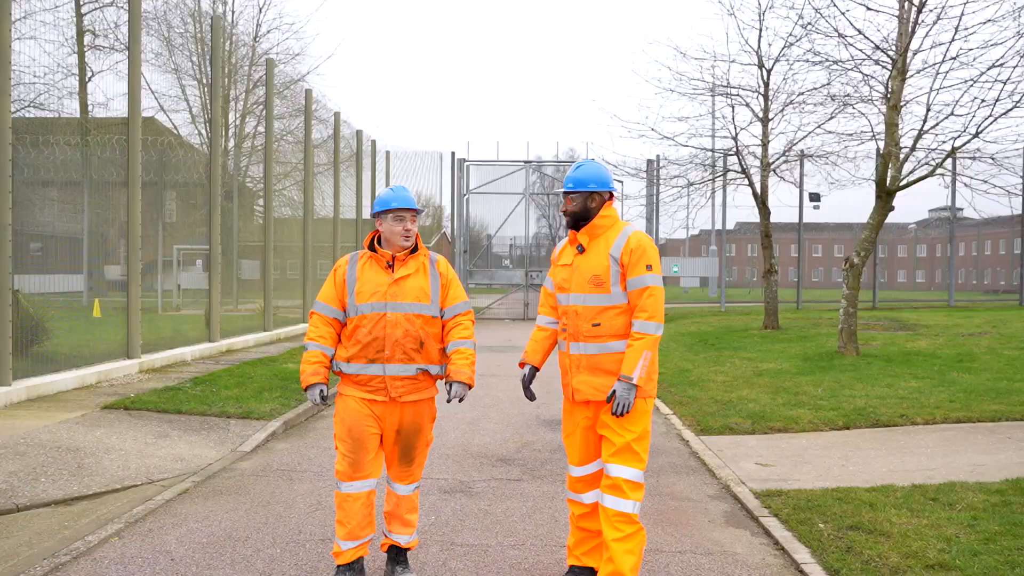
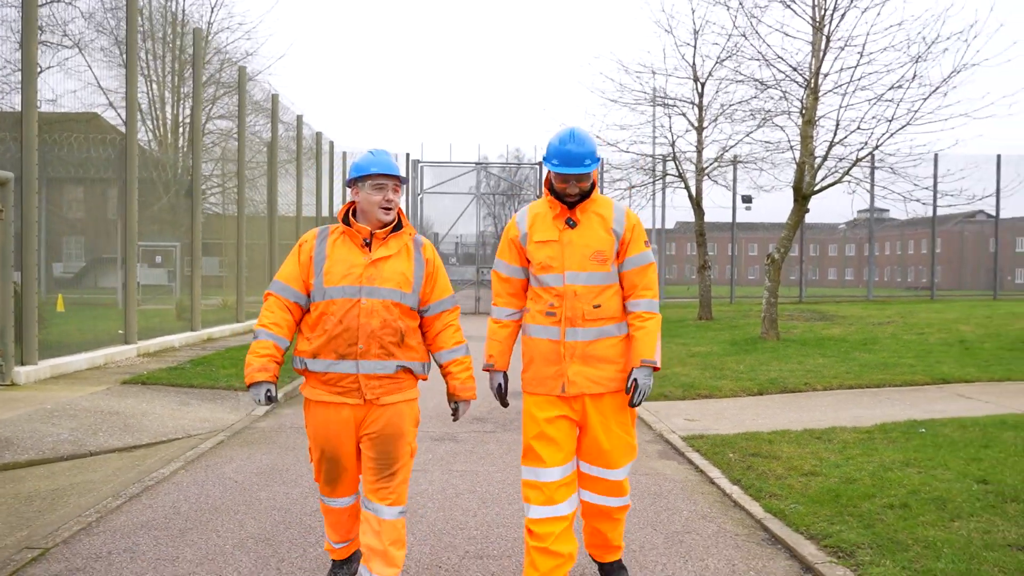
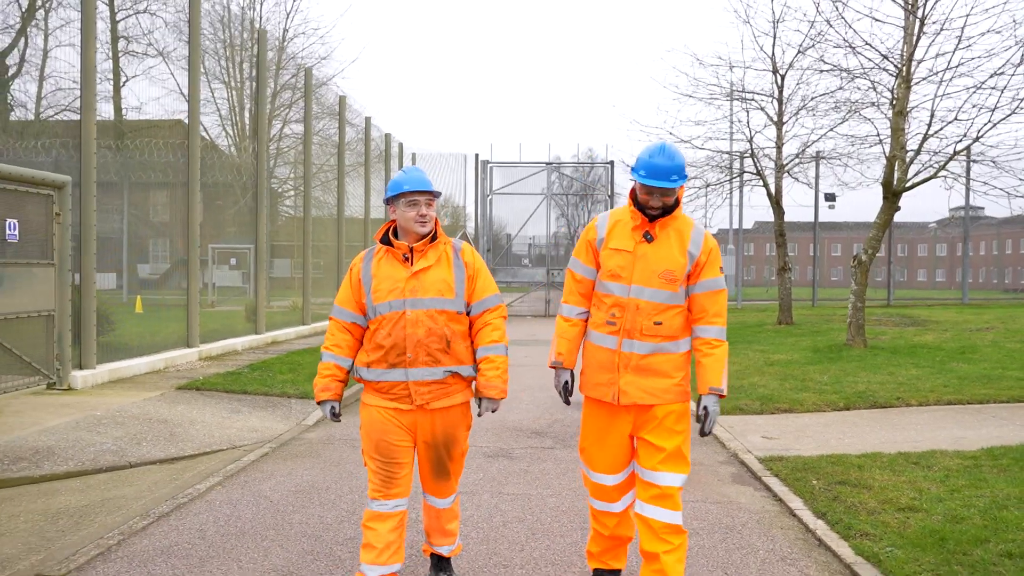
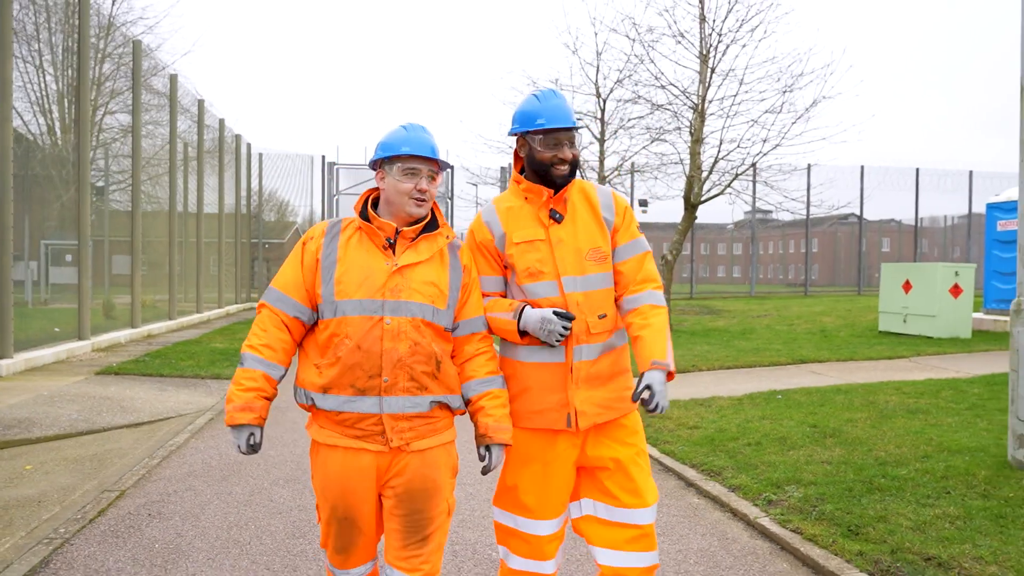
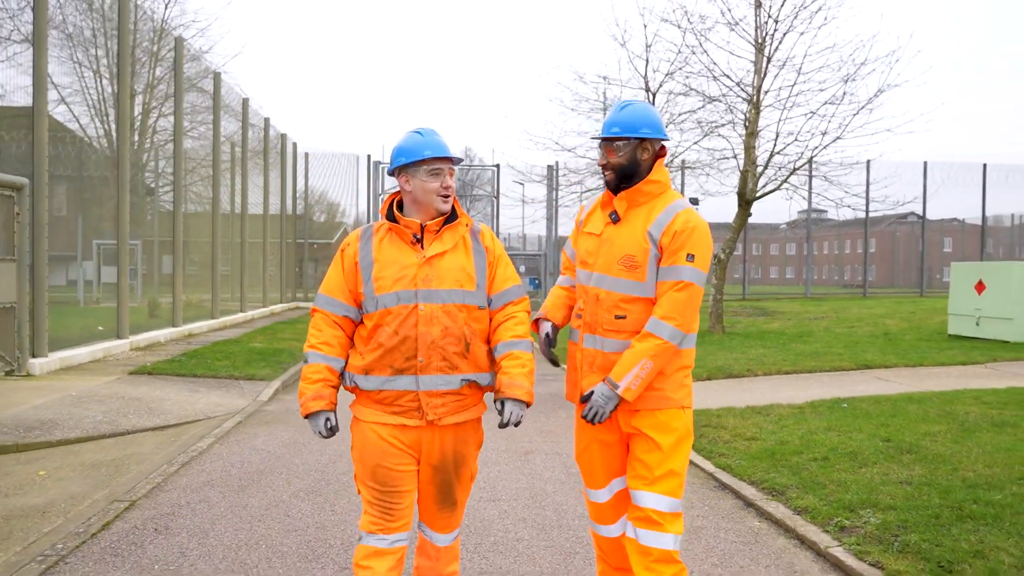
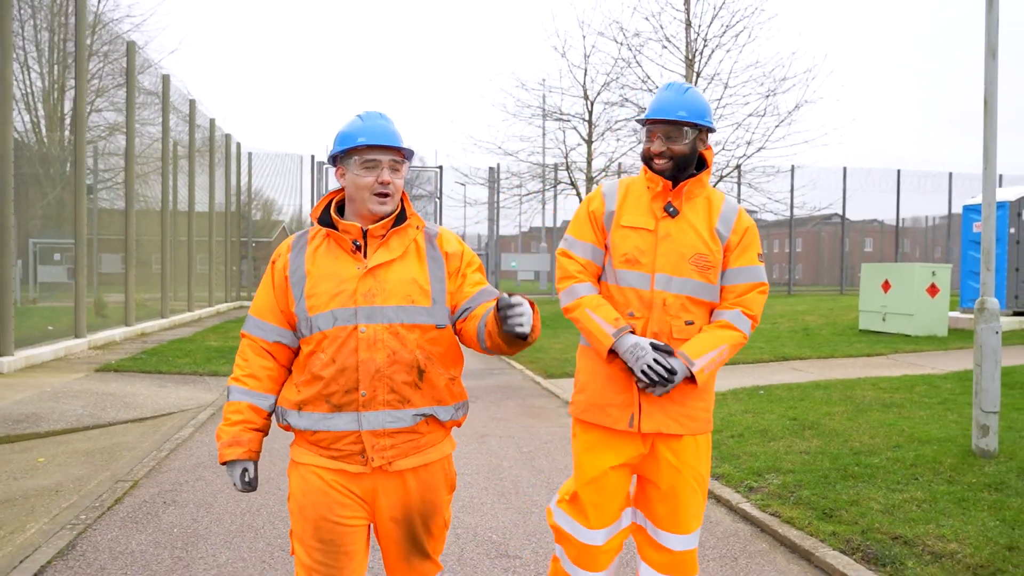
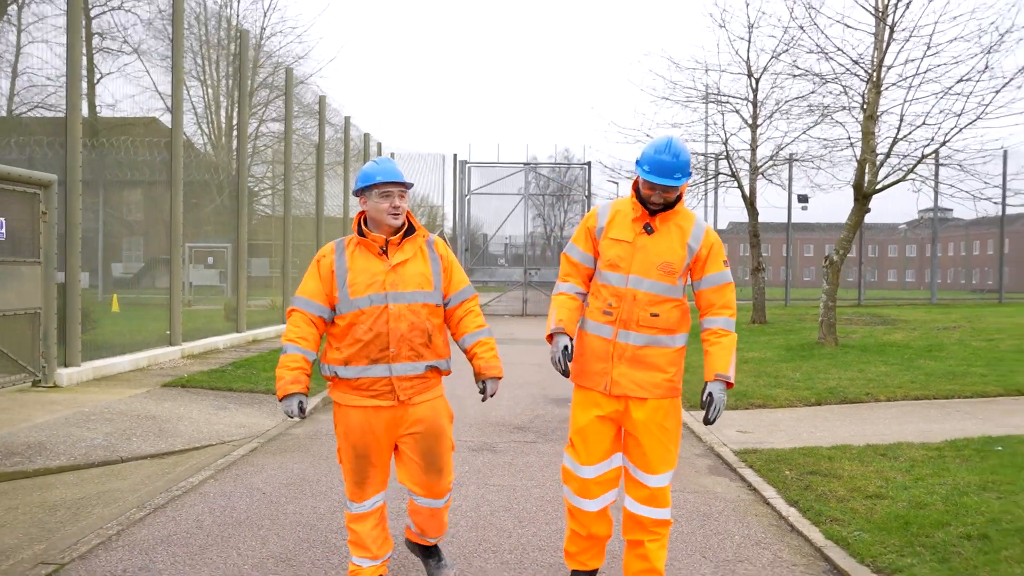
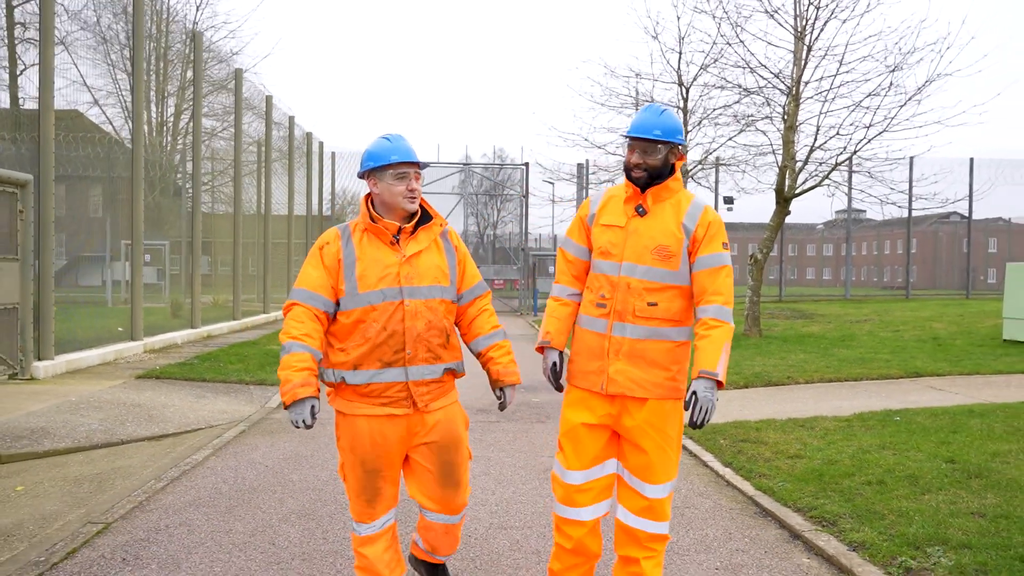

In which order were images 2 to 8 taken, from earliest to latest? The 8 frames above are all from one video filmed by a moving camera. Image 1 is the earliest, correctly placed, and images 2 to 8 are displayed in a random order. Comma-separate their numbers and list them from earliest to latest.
3, 7, 2, 8, 5, 4, 6
